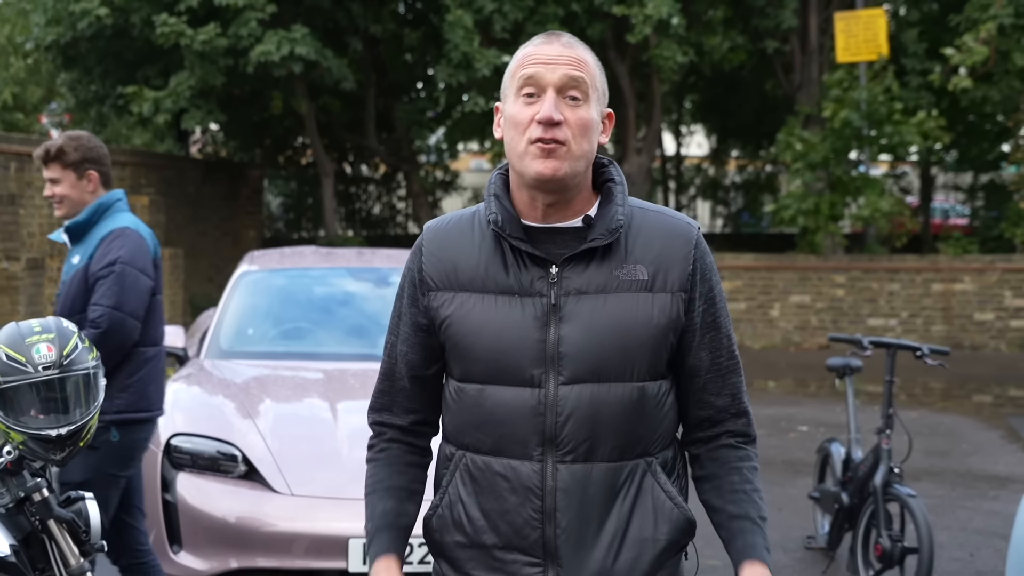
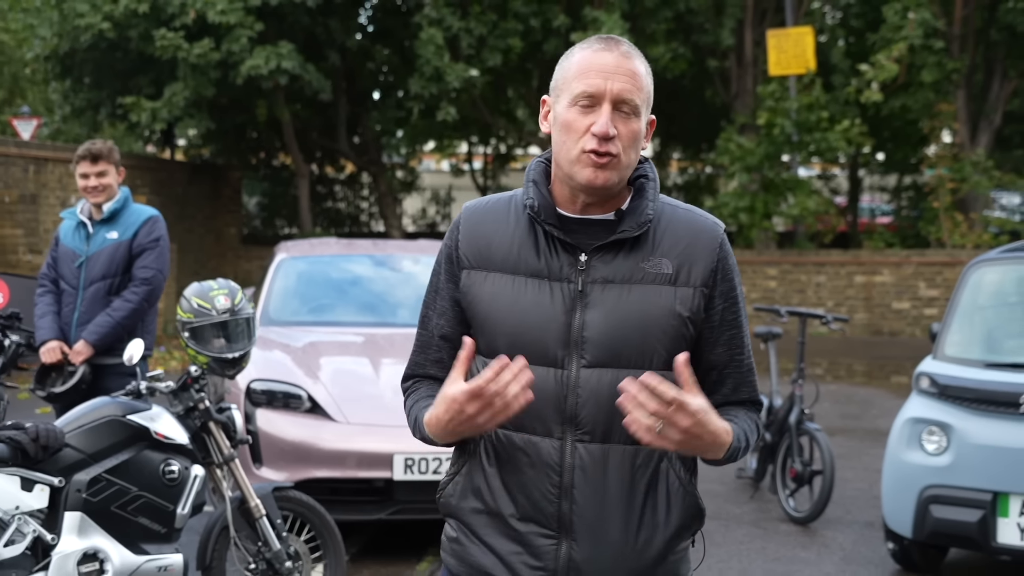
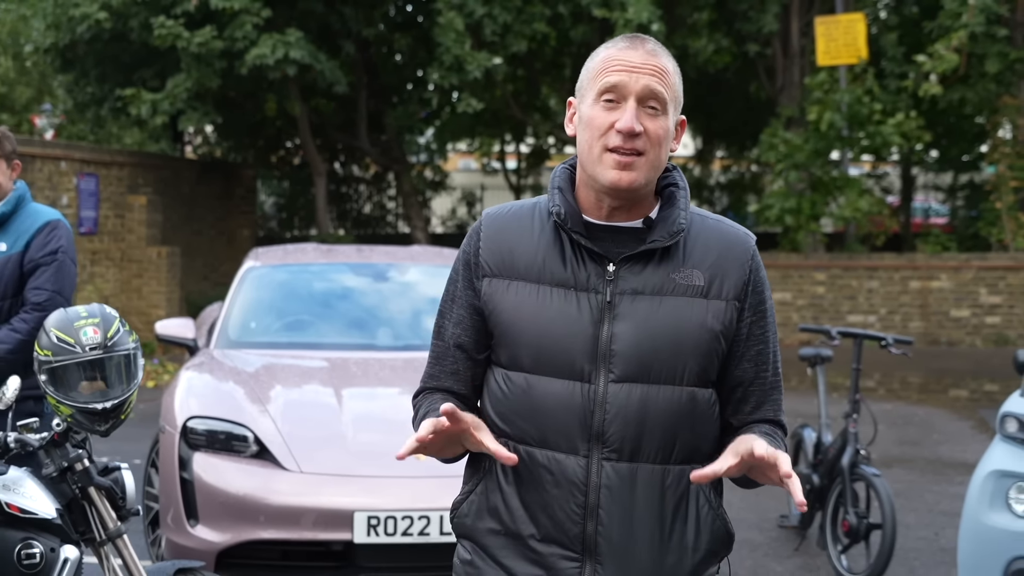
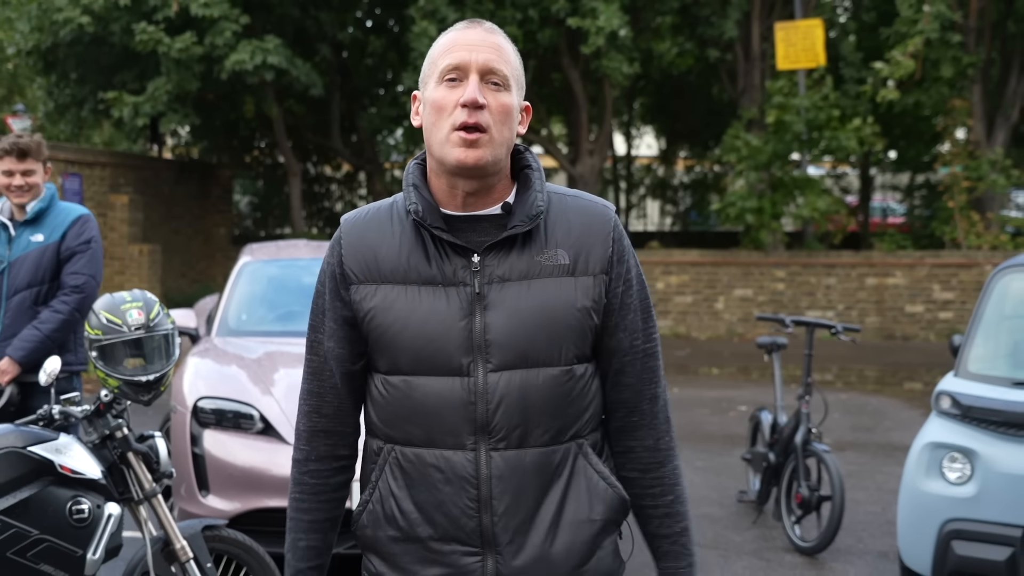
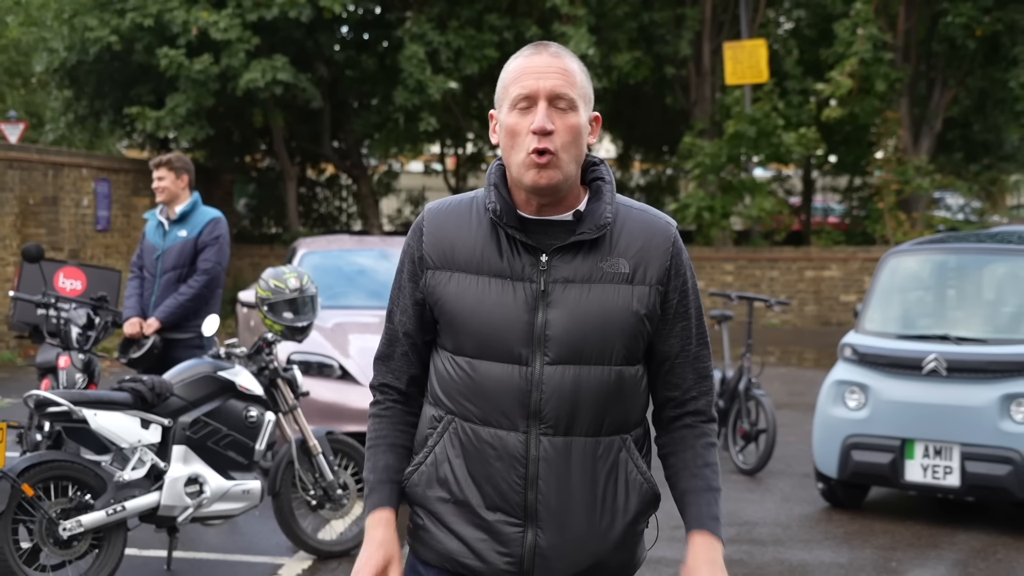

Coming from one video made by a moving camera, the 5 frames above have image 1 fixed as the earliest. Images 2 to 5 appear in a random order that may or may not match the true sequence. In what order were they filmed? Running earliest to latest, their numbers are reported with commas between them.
3, 4, 2, 5
